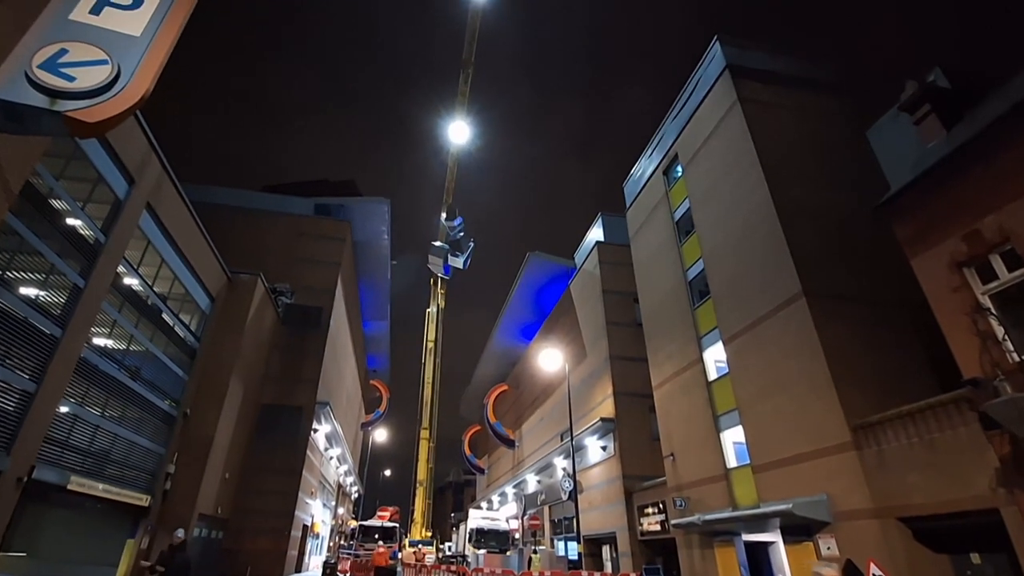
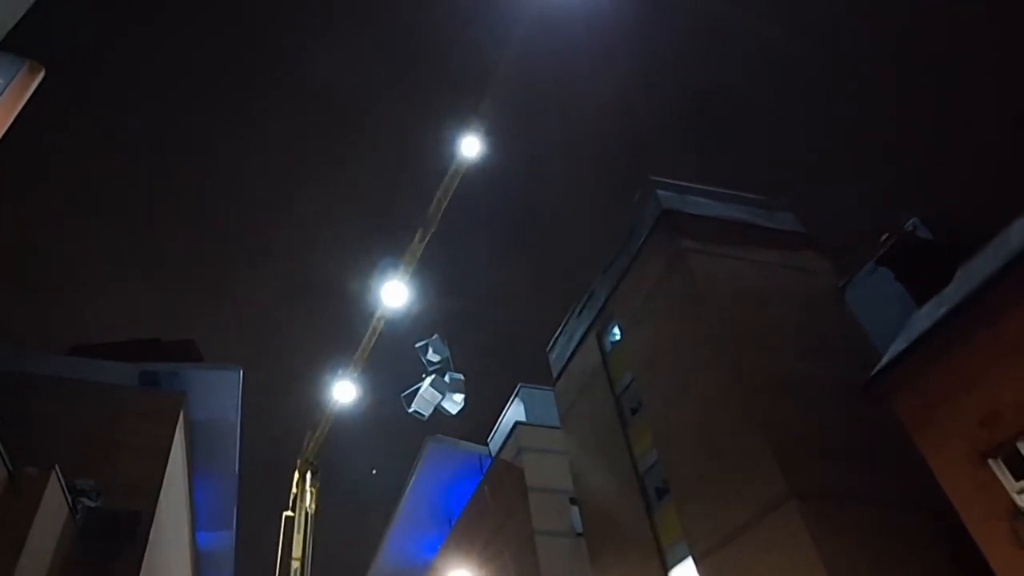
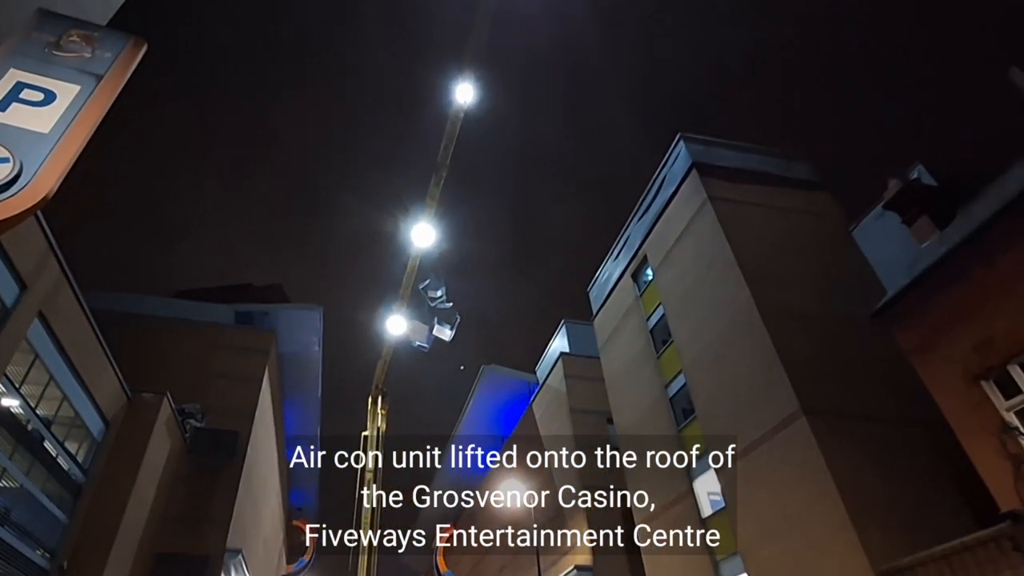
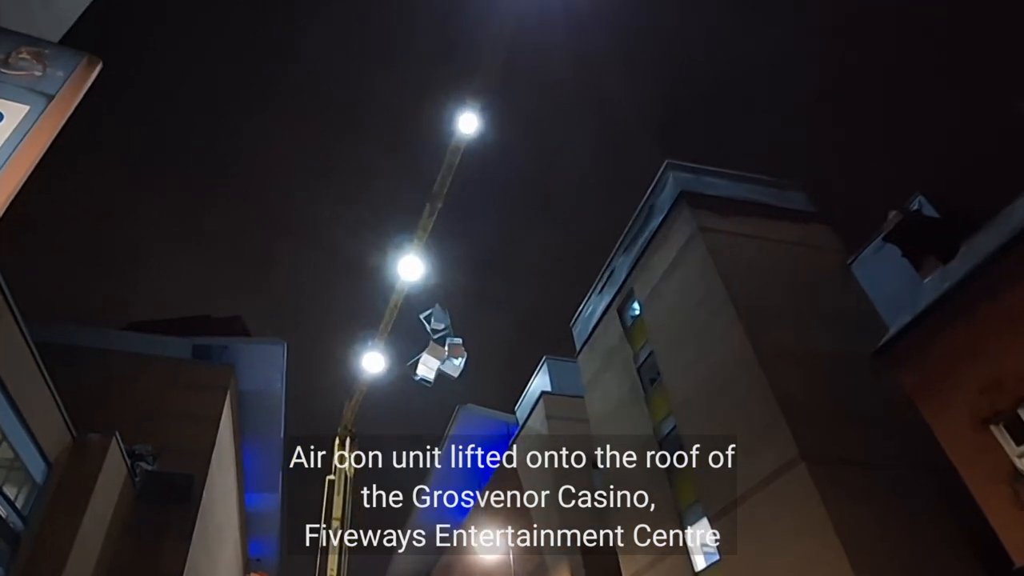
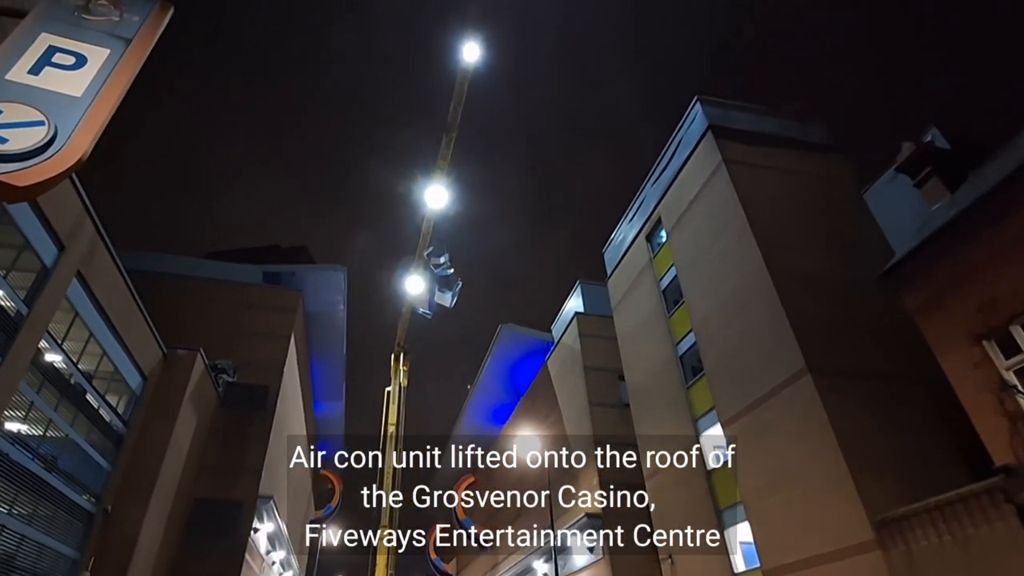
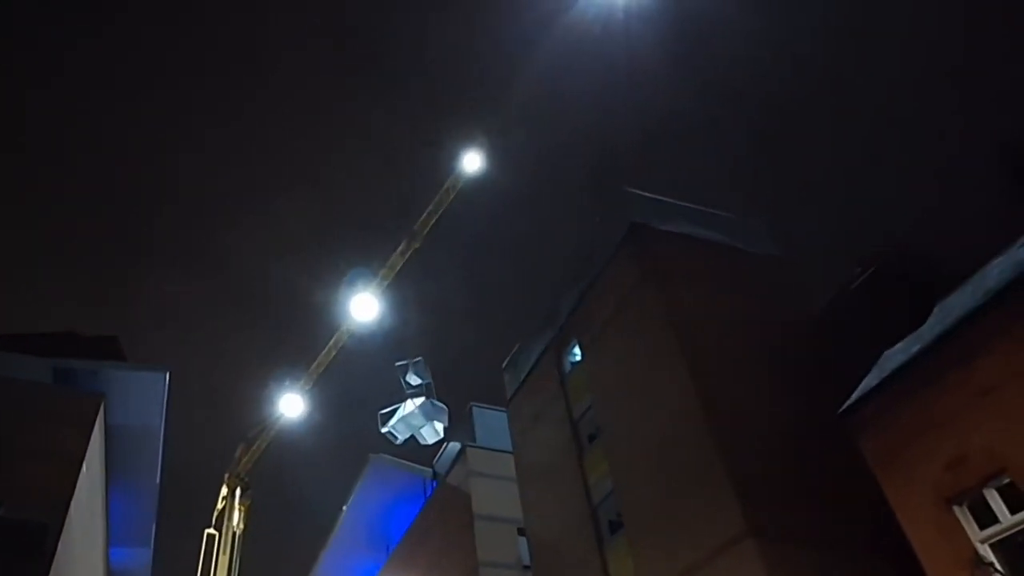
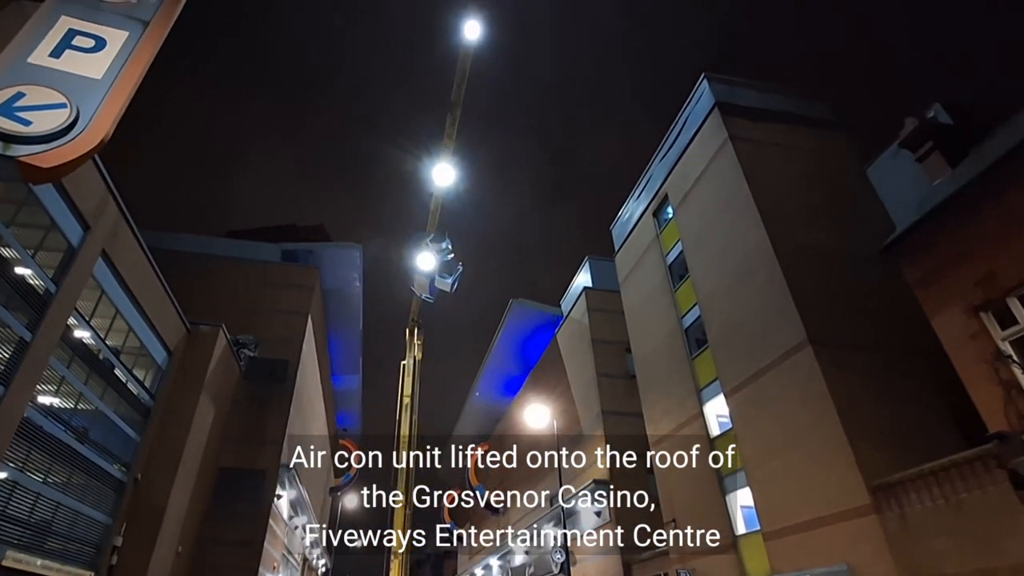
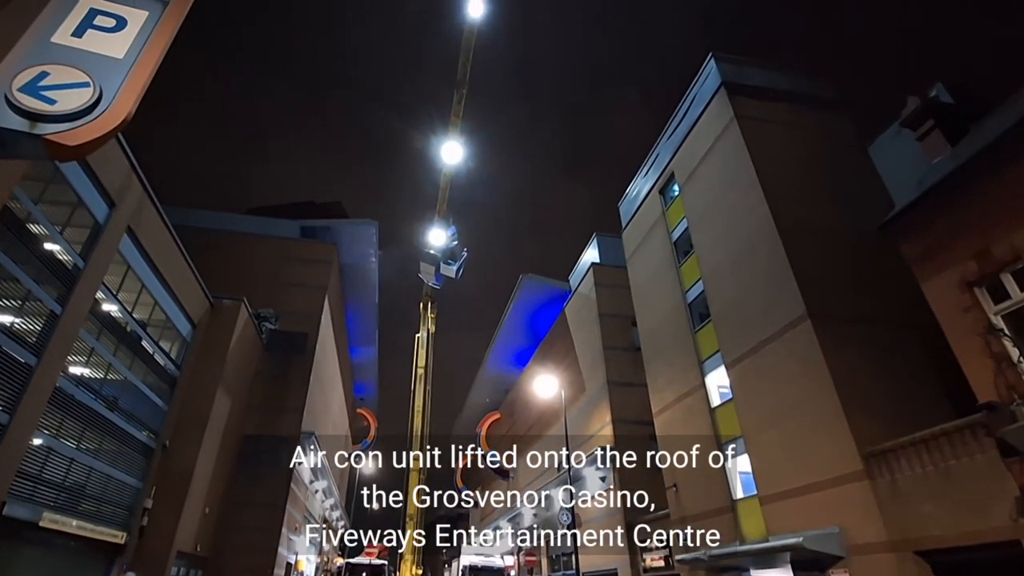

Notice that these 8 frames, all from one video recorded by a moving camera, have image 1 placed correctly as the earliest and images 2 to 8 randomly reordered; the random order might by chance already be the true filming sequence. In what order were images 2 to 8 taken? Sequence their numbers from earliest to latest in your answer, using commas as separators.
8, 7, 5, 3, 4, 2, 6
